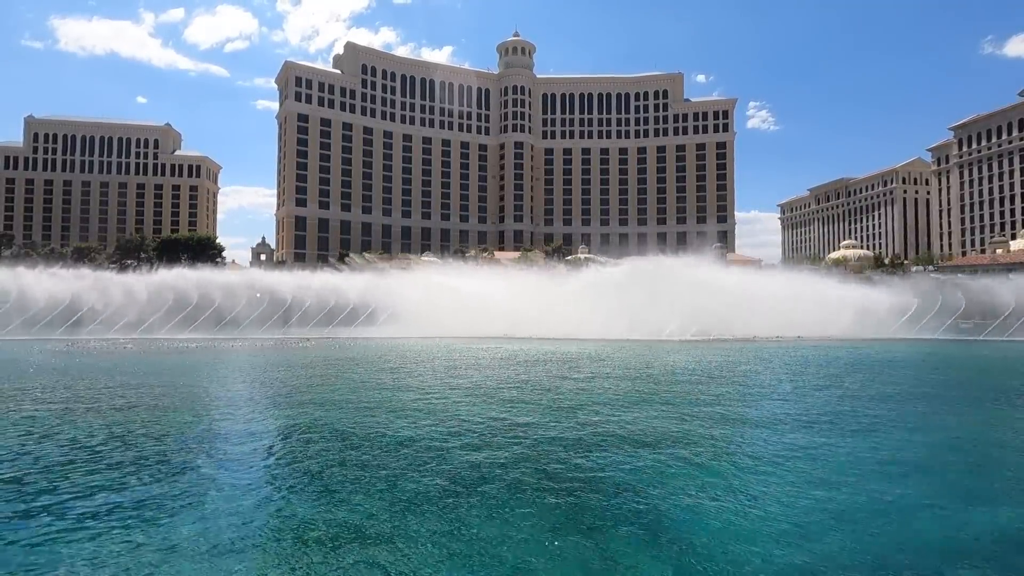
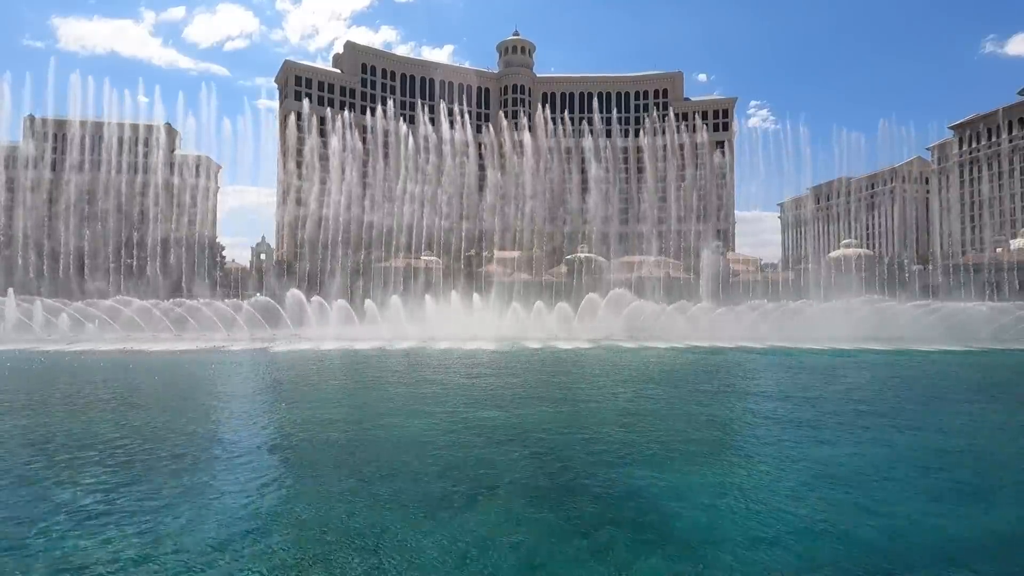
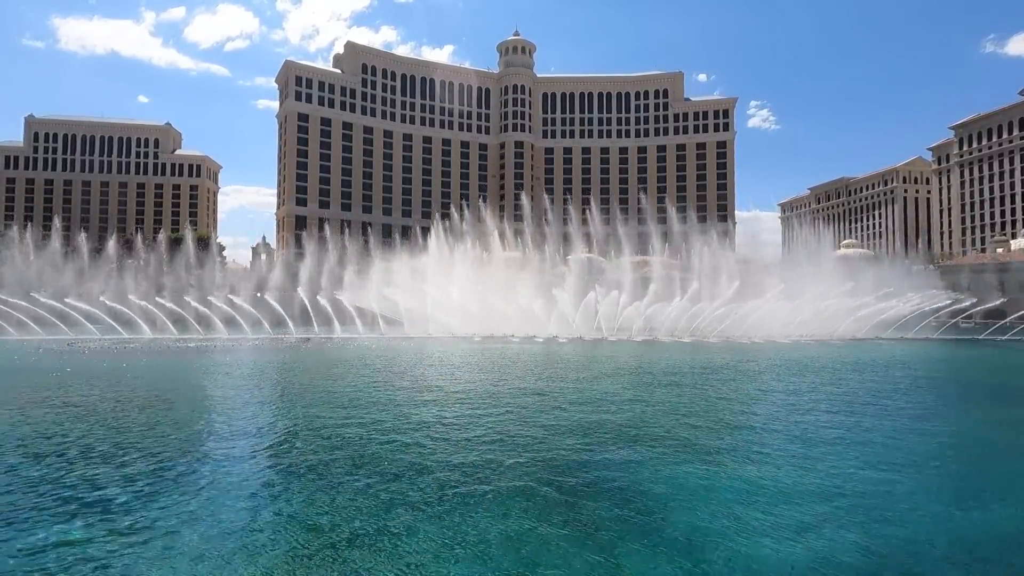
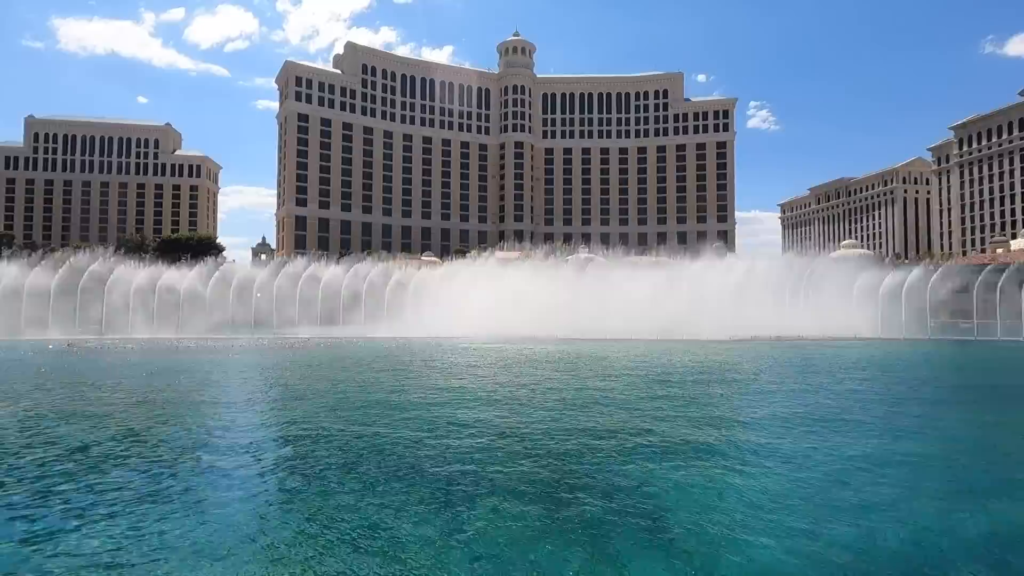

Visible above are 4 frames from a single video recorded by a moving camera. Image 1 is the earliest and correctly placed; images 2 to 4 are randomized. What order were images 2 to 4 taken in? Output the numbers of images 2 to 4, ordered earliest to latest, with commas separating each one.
4, 3, 2
